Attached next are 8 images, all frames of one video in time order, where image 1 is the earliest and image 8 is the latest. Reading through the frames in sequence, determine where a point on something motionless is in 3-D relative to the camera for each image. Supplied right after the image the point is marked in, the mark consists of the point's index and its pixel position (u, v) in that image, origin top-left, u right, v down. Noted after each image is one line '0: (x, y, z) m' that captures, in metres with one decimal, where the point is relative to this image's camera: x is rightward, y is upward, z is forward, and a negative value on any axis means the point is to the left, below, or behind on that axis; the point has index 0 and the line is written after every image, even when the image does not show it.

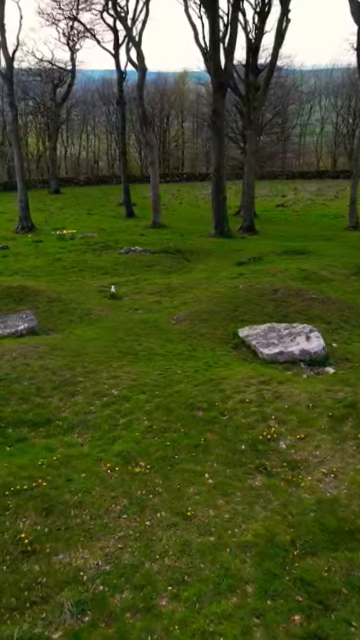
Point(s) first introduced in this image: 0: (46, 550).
0: (-1.2, -2.0, +5.0) m
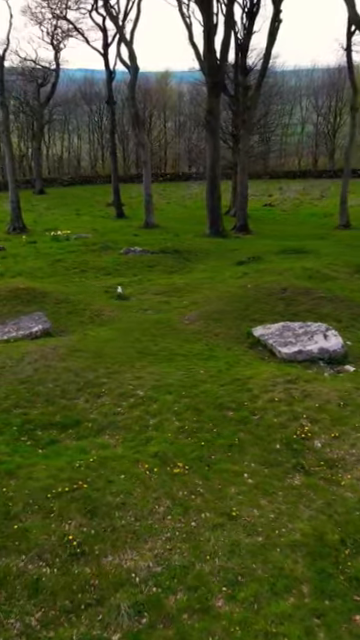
0: (-0.8, -2.1, +5.0) m
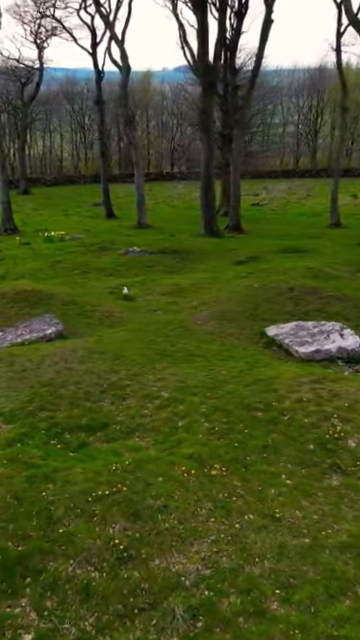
0: (-0.3, -2.1, +5.0) m
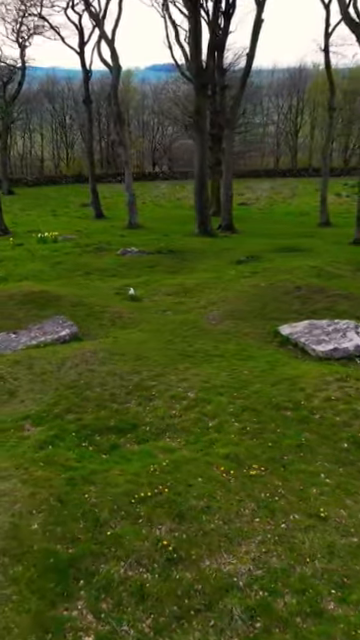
0: (+0.1, -2.1, +5.0) m
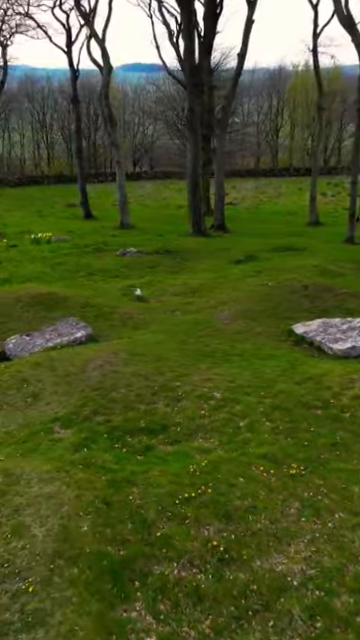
0: (+0.6, -2.1, +5.0) m
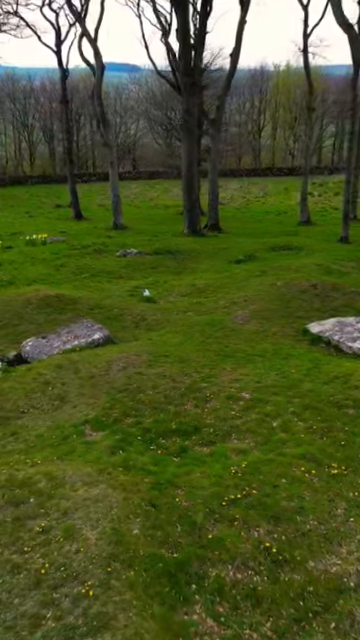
0: (+1.0, -2.1, +5.0) m
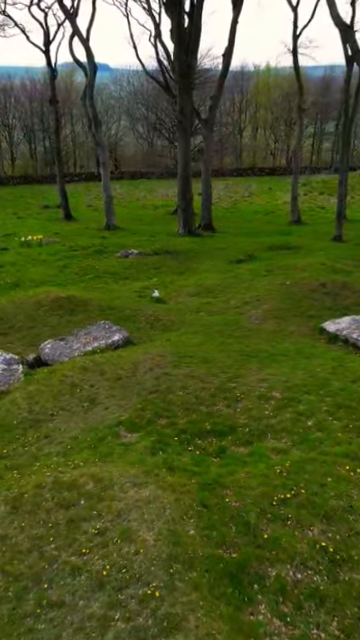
0: (+1.5, -2.1, +5.0) m
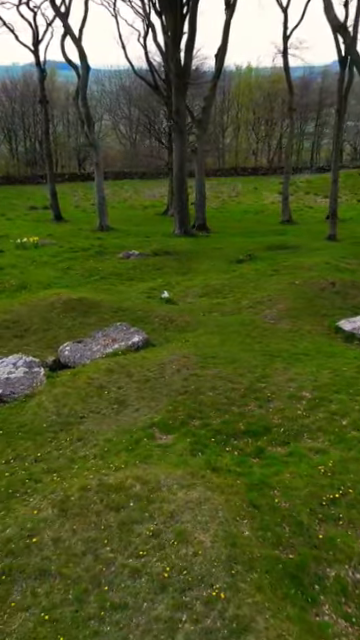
0: (+2.0, -2.1, +5.0) m
